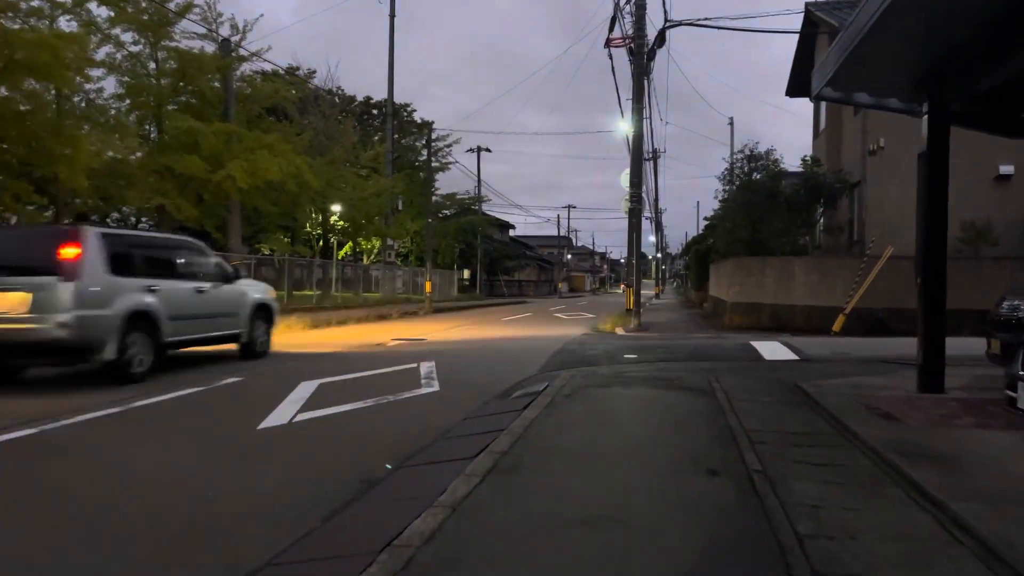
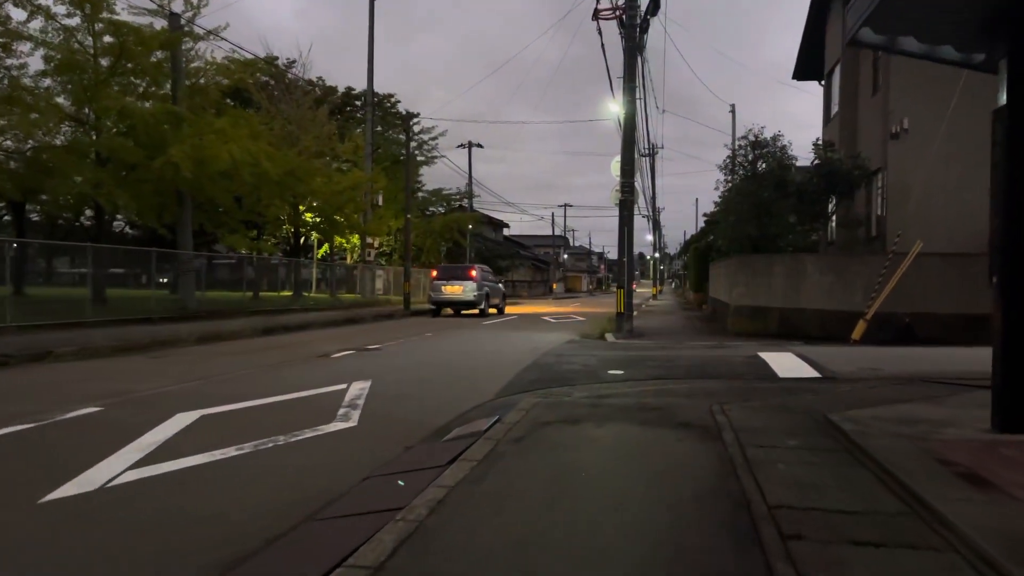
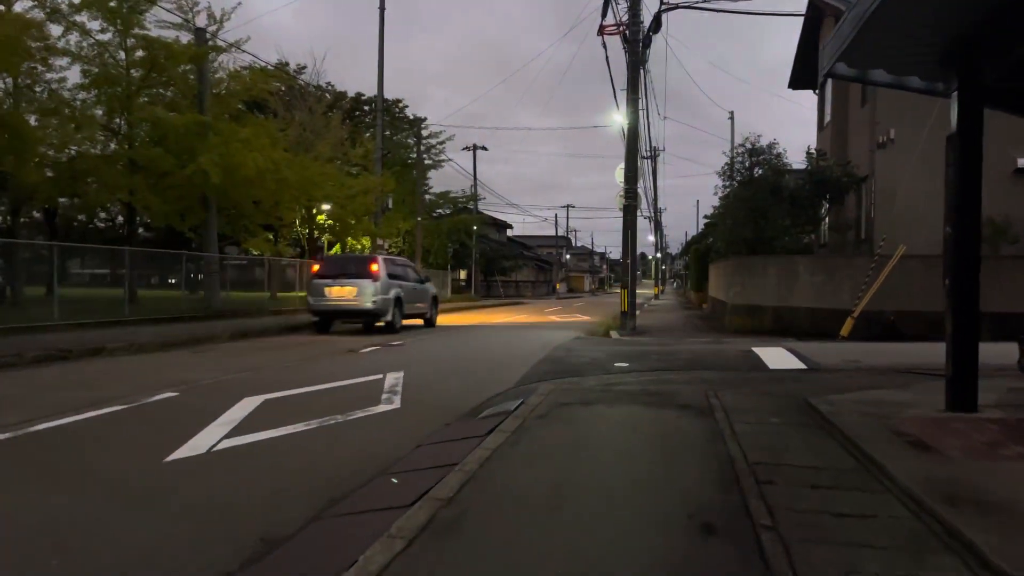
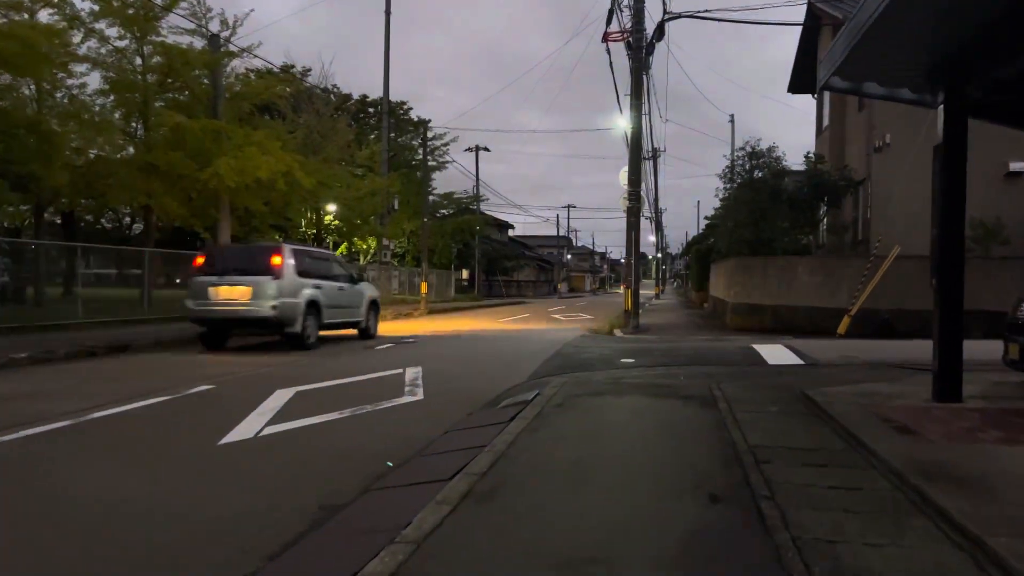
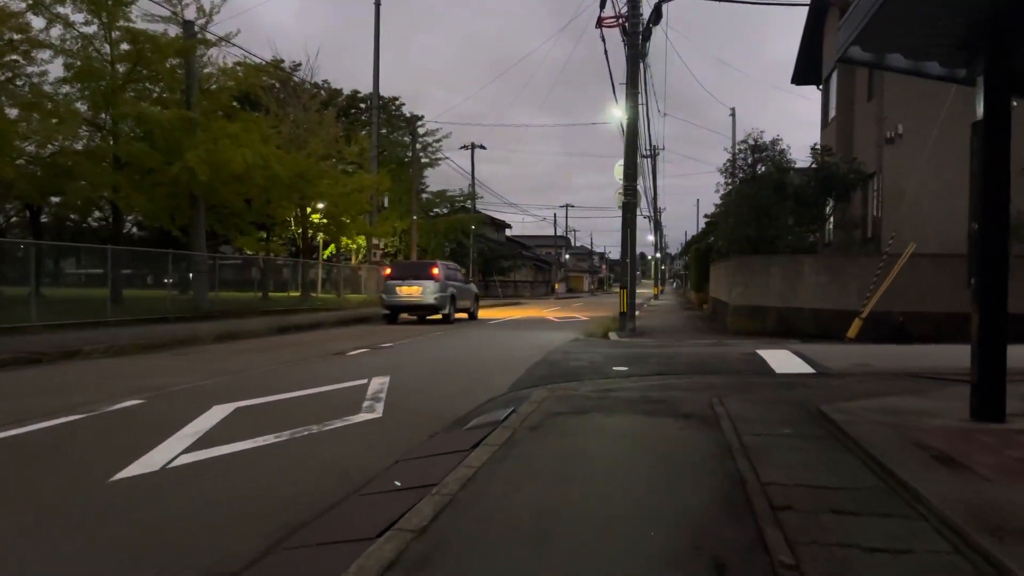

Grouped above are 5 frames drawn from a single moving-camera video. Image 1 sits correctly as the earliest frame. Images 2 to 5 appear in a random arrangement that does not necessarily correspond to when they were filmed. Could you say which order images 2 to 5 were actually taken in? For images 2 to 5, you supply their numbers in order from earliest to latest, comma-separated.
4, 3, 5, 2
